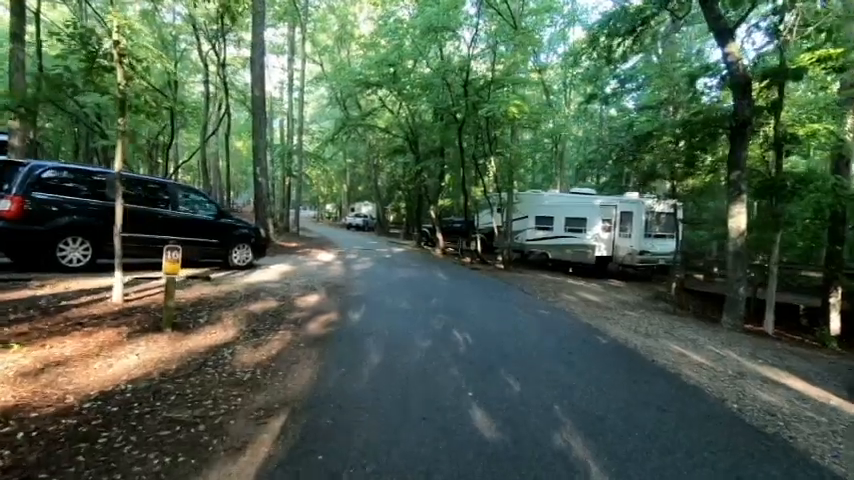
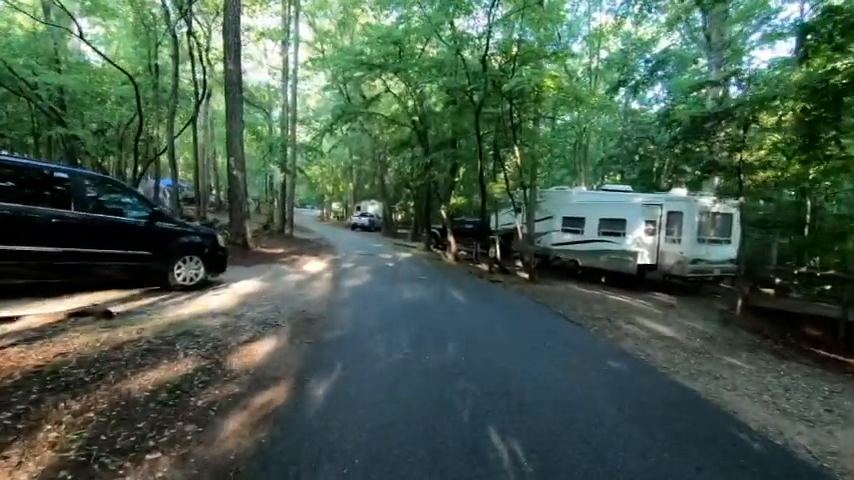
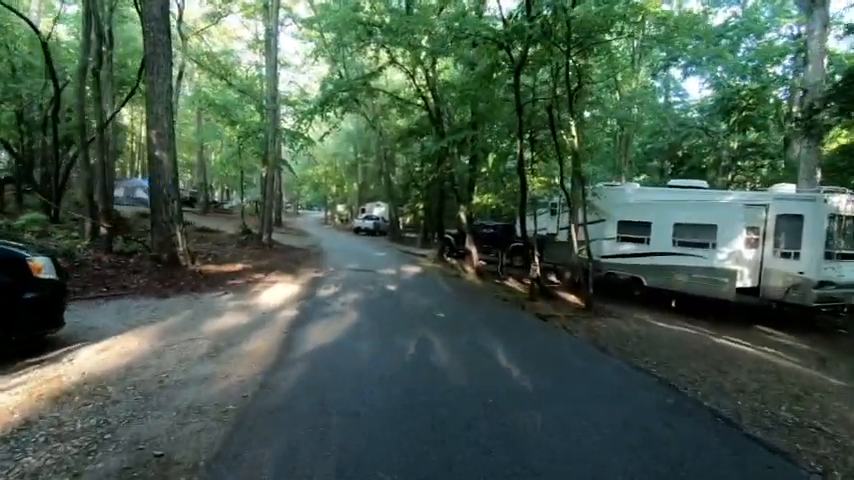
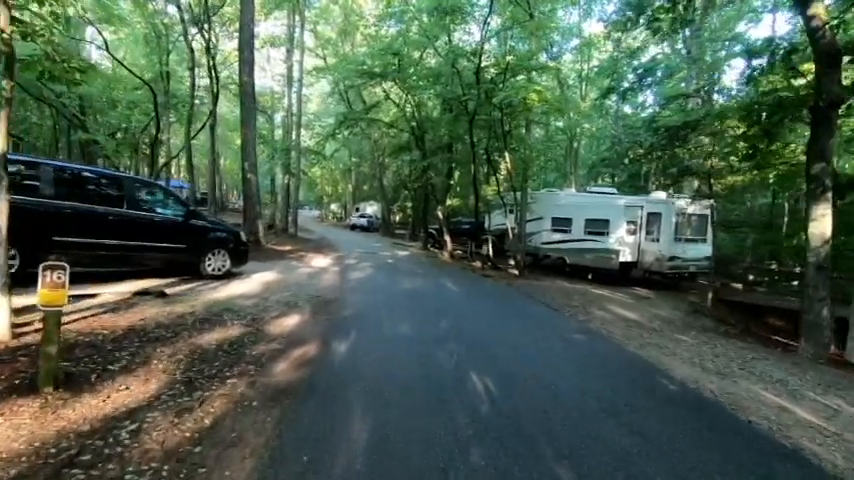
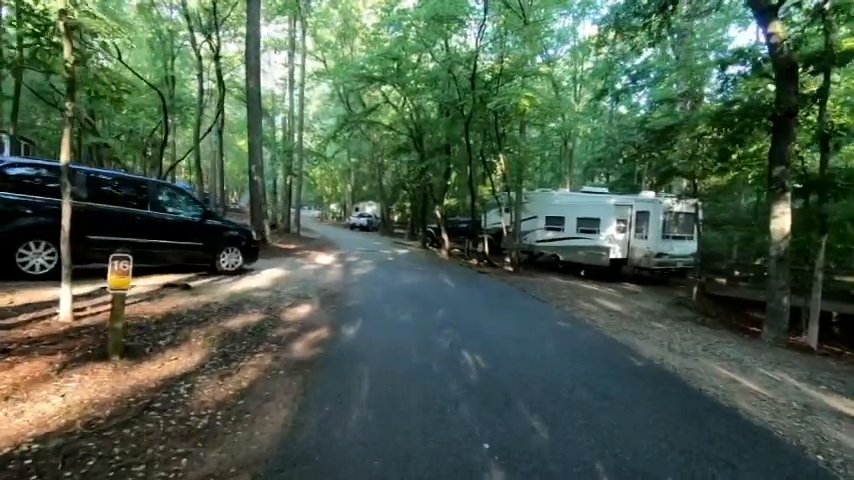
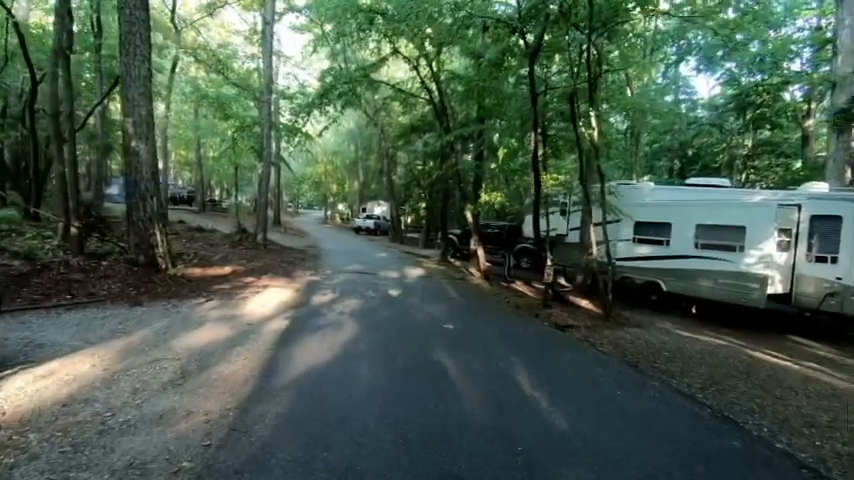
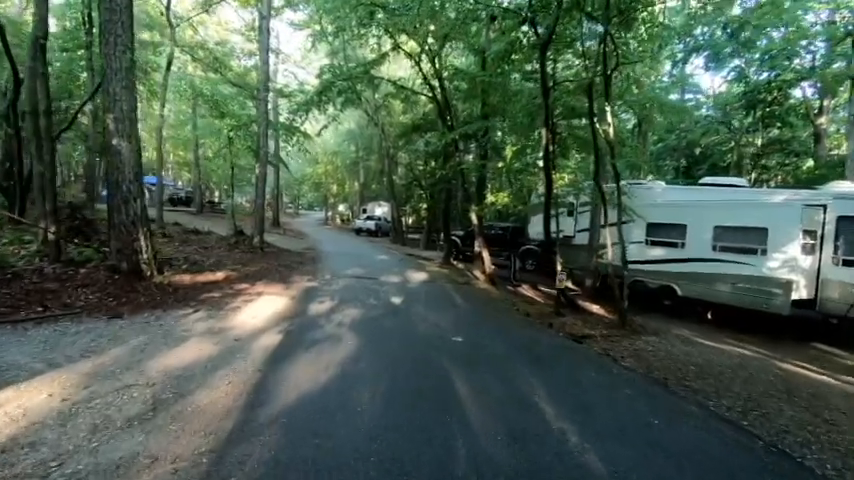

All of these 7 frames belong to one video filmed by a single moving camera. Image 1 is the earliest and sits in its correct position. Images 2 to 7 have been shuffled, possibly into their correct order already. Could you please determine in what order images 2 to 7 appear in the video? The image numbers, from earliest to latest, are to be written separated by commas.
5, 4, 2, 3, 6, 7
